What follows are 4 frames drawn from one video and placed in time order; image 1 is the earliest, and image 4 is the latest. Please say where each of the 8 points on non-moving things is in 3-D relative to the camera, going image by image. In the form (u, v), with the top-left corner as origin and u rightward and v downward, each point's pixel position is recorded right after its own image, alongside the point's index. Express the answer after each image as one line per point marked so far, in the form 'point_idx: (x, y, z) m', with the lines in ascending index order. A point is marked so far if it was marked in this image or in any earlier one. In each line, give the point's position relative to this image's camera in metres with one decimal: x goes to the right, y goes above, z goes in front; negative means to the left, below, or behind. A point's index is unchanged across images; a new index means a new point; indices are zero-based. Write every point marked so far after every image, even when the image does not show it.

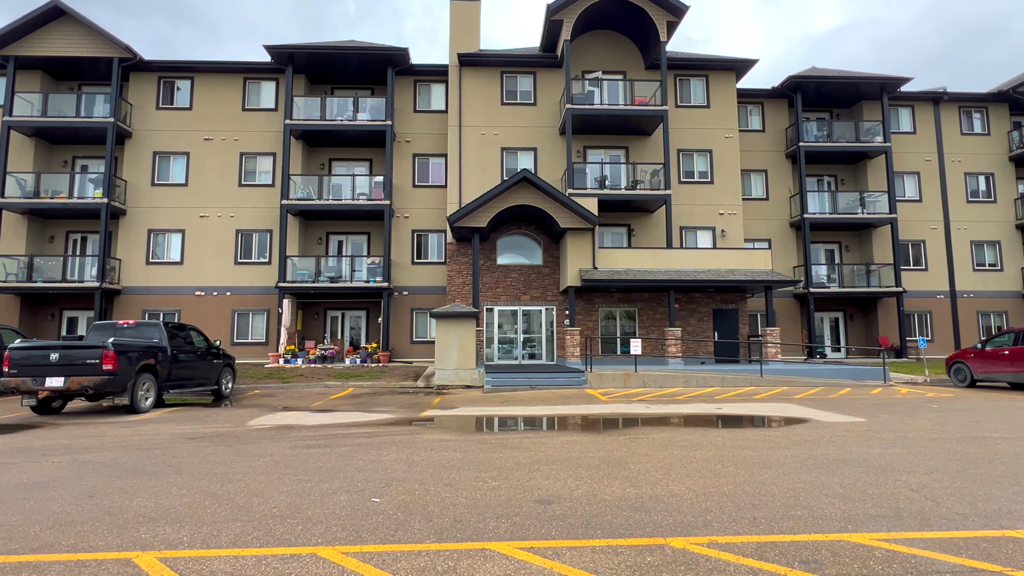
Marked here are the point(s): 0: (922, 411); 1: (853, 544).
0: (+7.8, -2.4, +11.1) m
1: (+2.3, -1.7, +3.9) m
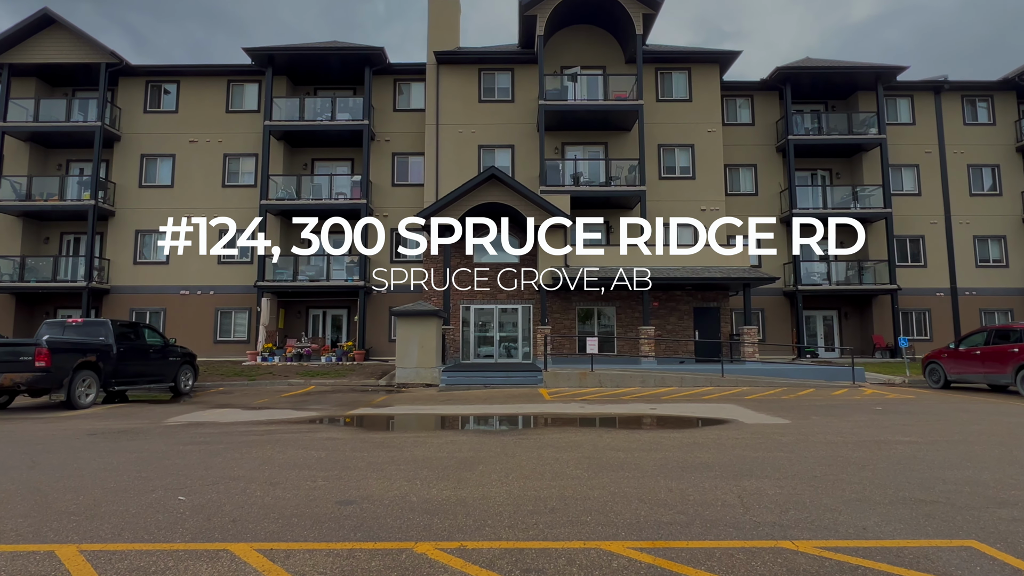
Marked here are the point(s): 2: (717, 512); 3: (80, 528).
0: (+6.4, -2.3, +10.6) m
1: (+0.6, -1.7, +3.7) m
2: (+1.6, -1.8, +4.5) m
3: (-3.2, -1.8, +4.2) m
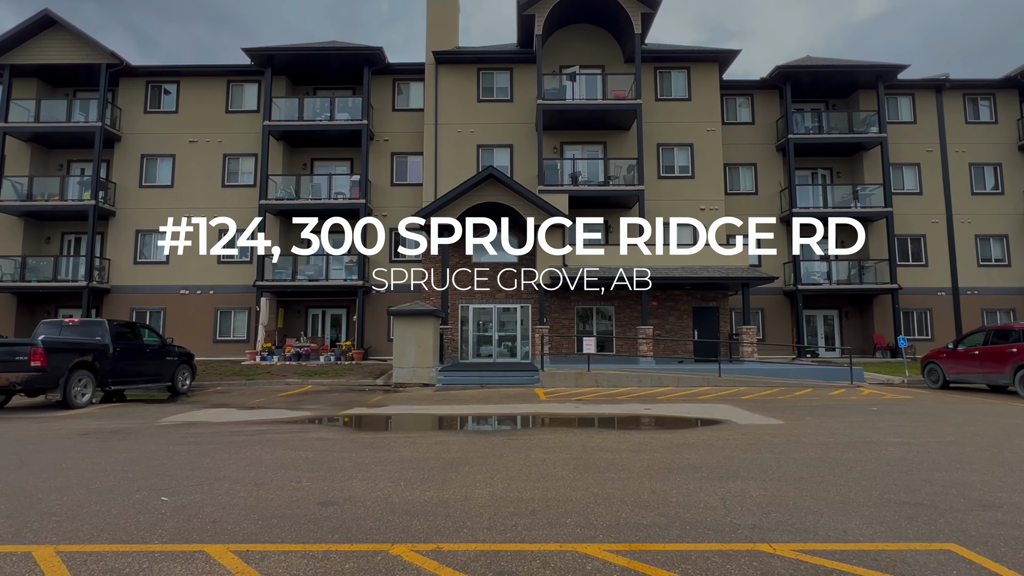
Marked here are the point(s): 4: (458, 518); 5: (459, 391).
0: (+6.3, -2.3, +10.6) m
1: (+0.4, -1.7, +3.7) m
2: (+1.5, -1.8, +4.5) m
3: (-3.3, -1.8, +4.2) m
4: (-0.4, -1.8, +4.4) m
5: (-1.3, -2.6, +14.5) m
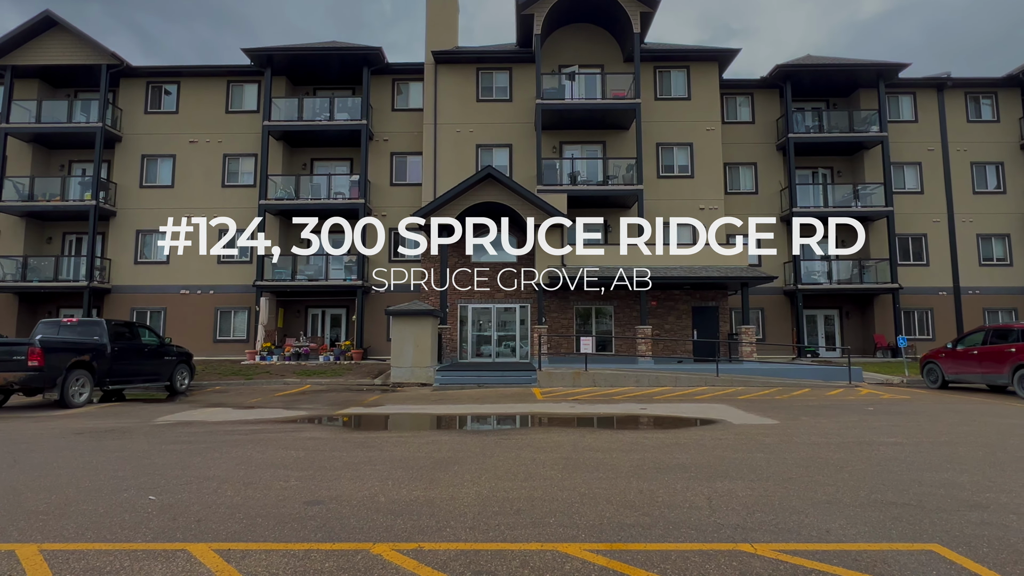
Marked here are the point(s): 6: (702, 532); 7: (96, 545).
0: (+6.2, -2.3, +10.6) m
1: (+0.3, -1.7, +3.7) m
2: (+1.3, -1.8, +4.5) m
3: (-3.5, -1.8, +4.3) m
4: (-0.5, -1.8, +4.4) m
5: (-1.4, -2.6, +14.5) m
6: (+1.4, -1.8, +4.1) m
7: (-2.8, -1.8, +3.9) m
